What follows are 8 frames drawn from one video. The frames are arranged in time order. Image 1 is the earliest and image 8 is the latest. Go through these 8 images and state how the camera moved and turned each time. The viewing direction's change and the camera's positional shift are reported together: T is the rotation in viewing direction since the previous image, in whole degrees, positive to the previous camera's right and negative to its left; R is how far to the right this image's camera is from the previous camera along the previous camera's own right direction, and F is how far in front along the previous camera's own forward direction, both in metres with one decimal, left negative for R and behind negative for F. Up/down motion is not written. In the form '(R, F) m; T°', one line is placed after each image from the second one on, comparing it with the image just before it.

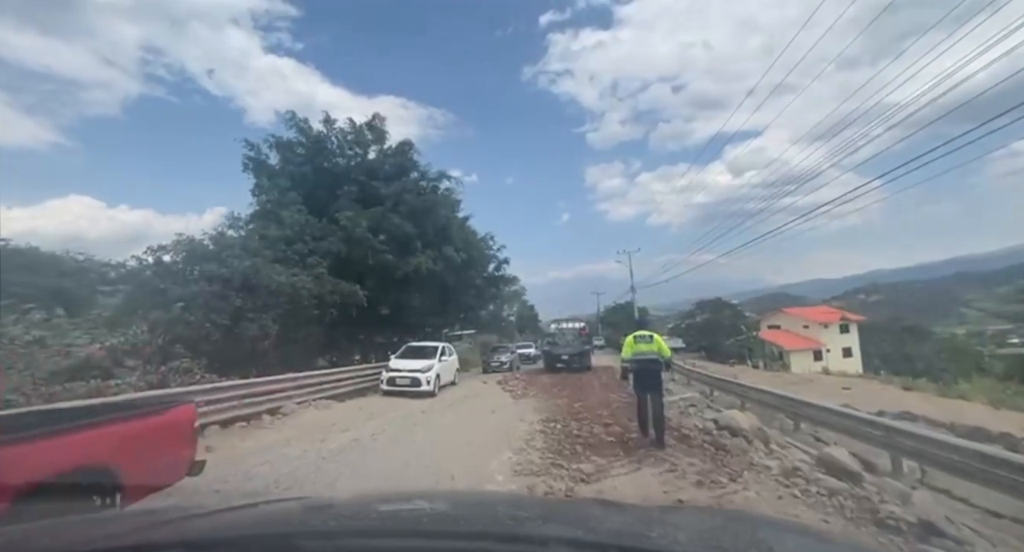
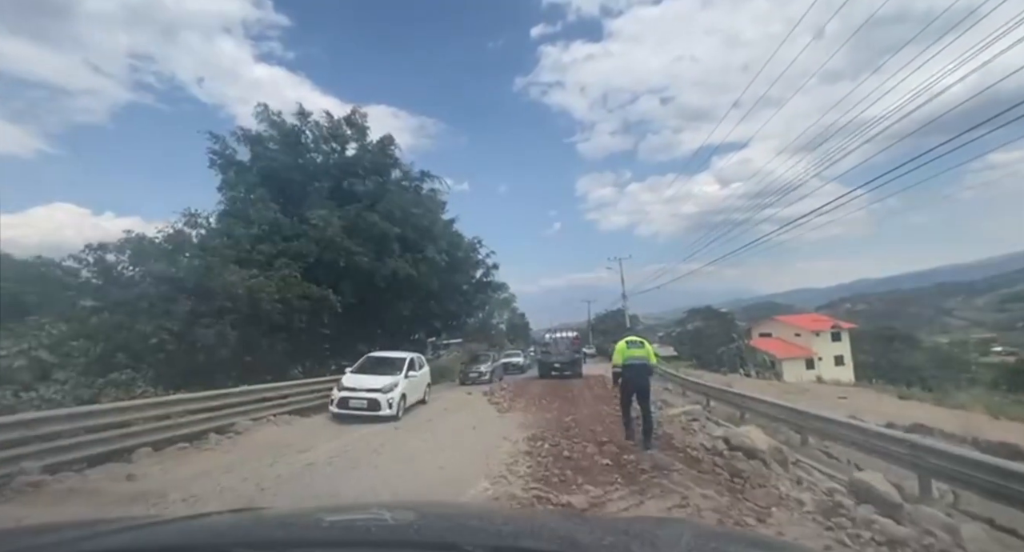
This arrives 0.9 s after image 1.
(+0.1, +0.6) m; +1°
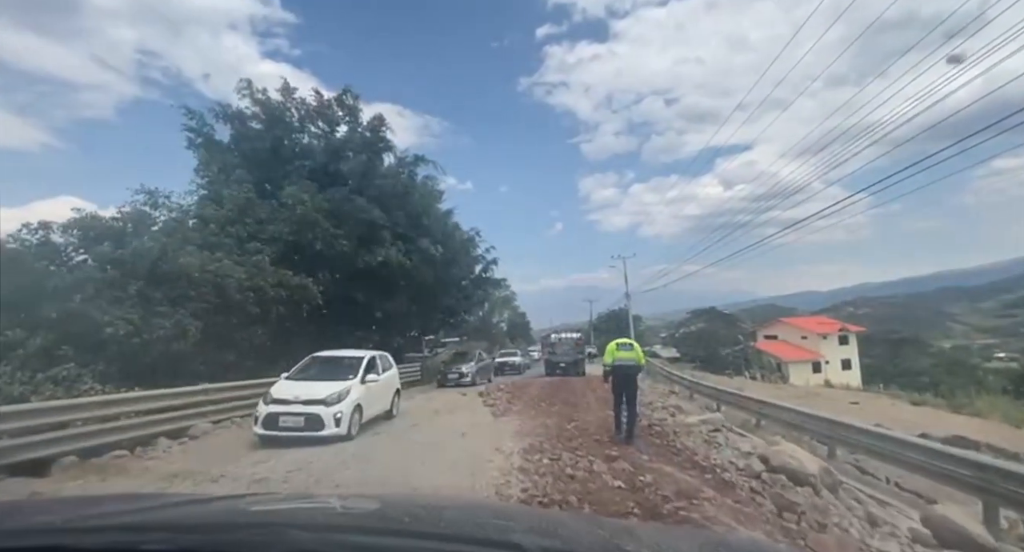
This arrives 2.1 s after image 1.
(+0.1, +0.7) m; 0°
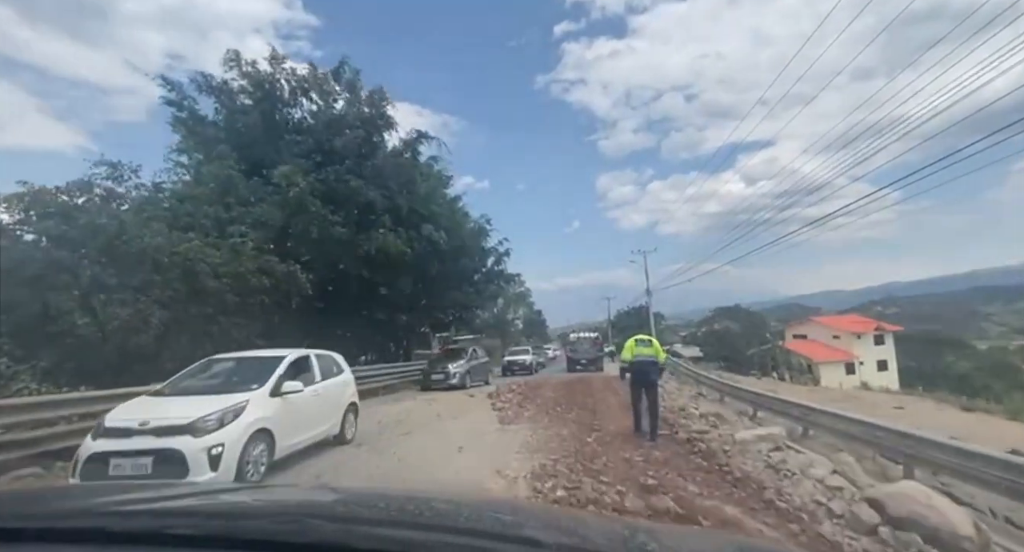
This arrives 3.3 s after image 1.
(+0.1, +1.0) m; -2°
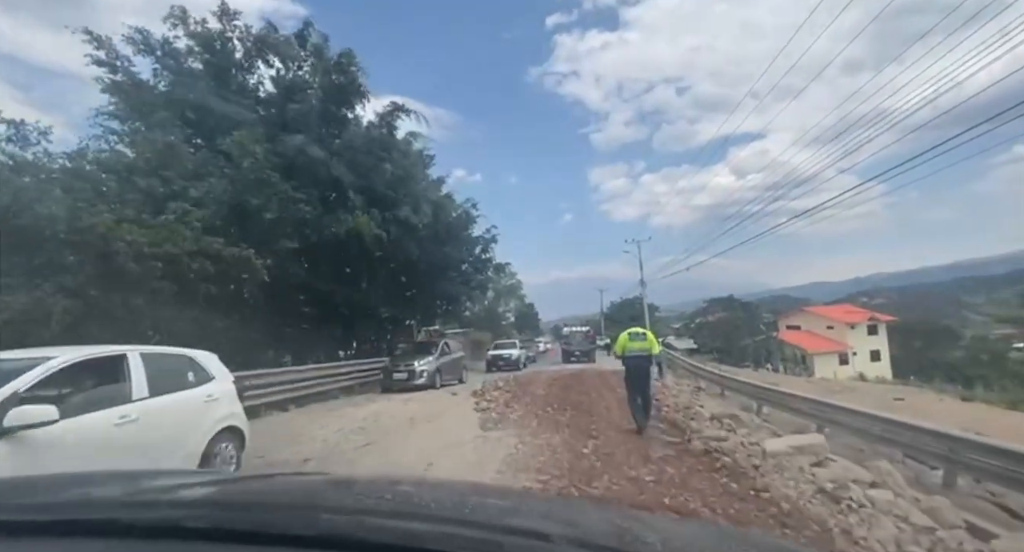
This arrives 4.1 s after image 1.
(+0.1, +0.8) m; +1°
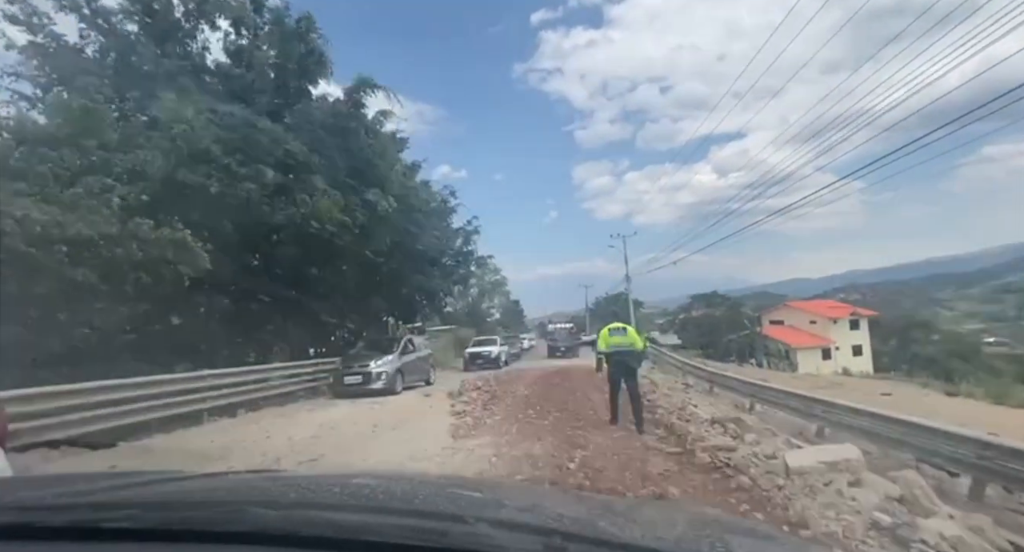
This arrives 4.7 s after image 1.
(+0.1, +0.6) m; +2°
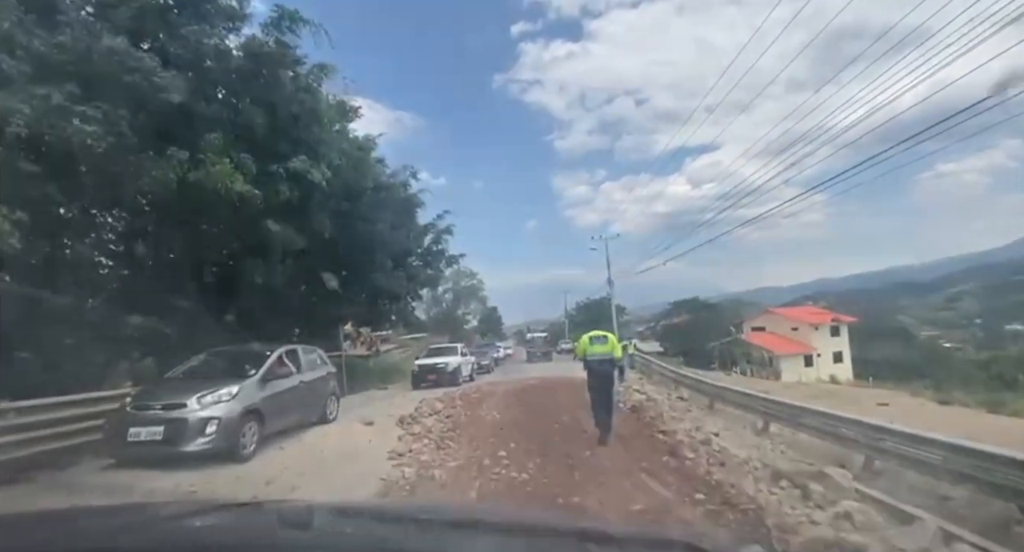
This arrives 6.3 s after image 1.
(+0.1, +1.6) m; +3°
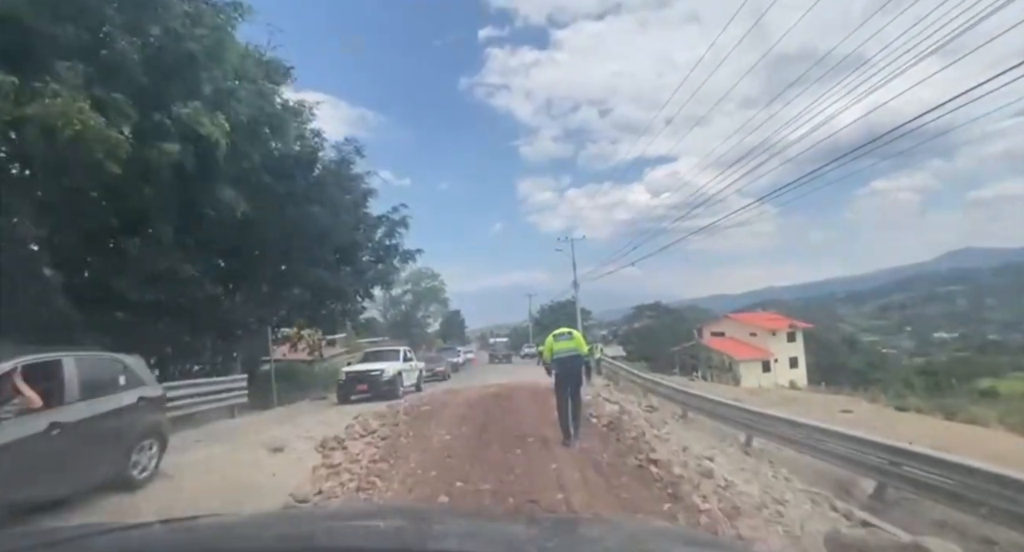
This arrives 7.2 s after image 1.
(+0.1, +1.1) m; +4°
